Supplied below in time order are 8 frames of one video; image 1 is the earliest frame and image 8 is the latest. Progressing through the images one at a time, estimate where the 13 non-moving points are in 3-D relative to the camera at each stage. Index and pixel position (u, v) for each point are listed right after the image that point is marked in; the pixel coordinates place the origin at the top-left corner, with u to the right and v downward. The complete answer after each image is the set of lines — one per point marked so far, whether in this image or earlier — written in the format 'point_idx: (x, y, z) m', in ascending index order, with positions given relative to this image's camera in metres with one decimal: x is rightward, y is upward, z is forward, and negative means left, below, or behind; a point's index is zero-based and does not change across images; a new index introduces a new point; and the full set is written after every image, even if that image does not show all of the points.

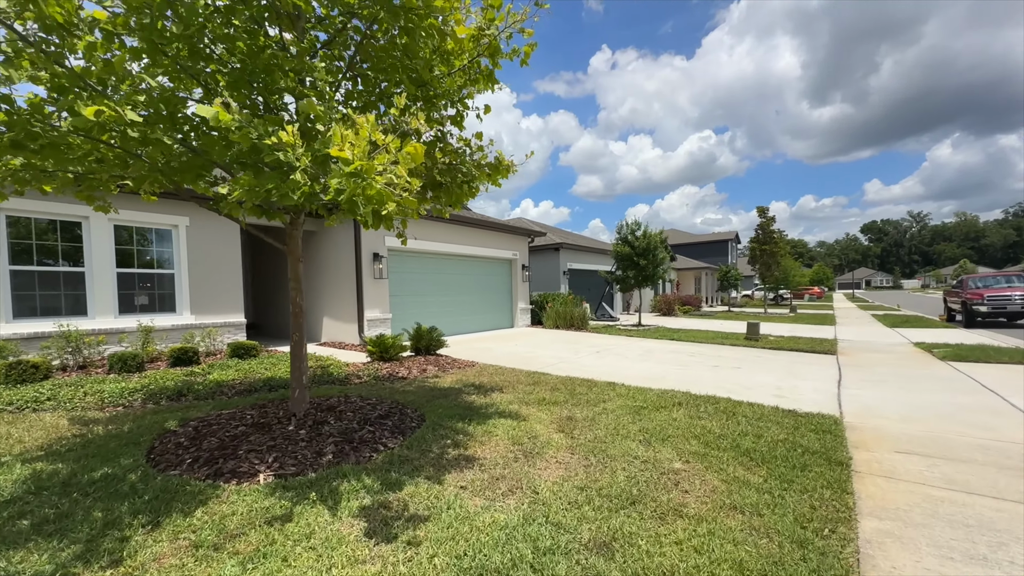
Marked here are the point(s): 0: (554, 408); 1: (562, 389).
0: (+0.5, -1.5, +5.3) m
1: (+0.7, -1.5, +6.3) m
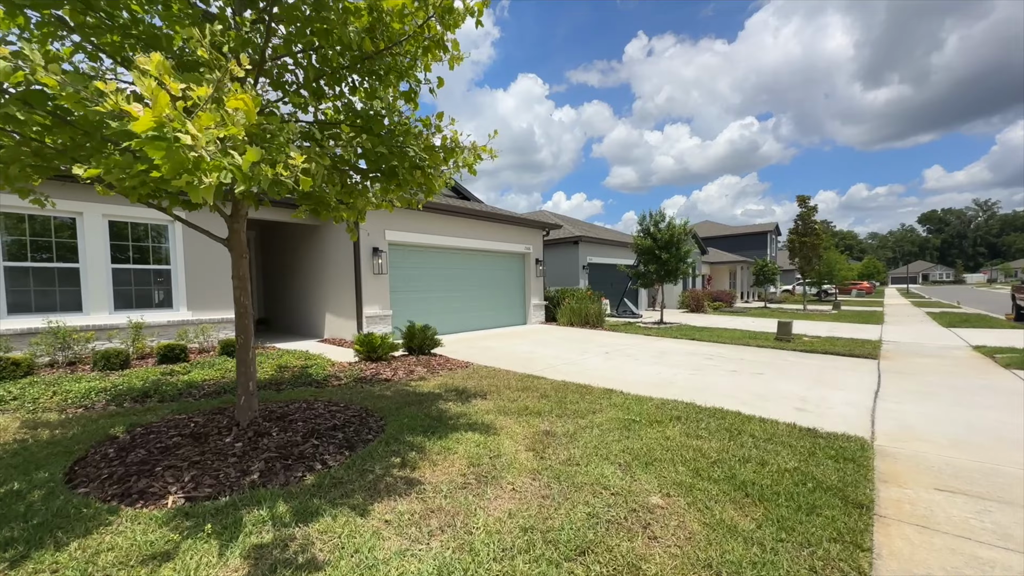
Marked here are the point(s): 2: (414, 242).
0: (+0.2, -1.5, +4.8) m
1: (+0.5, -1.4, +5.8) m
2: (-2.4, +1.1, +10.5) m
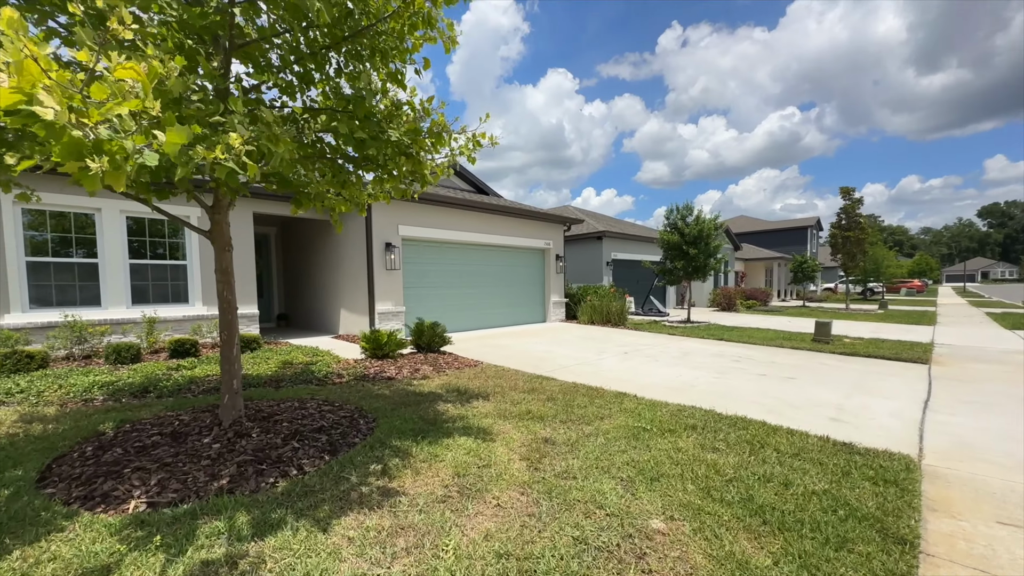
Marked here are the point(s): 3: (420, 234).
0: (+0.2, -1.4, +4.5) m
1: (+0.6, -1.4, +5.4) m
2: (-2.0, +1.2, +10.3) m
3: (-2.2, +1.2, +10.1) m
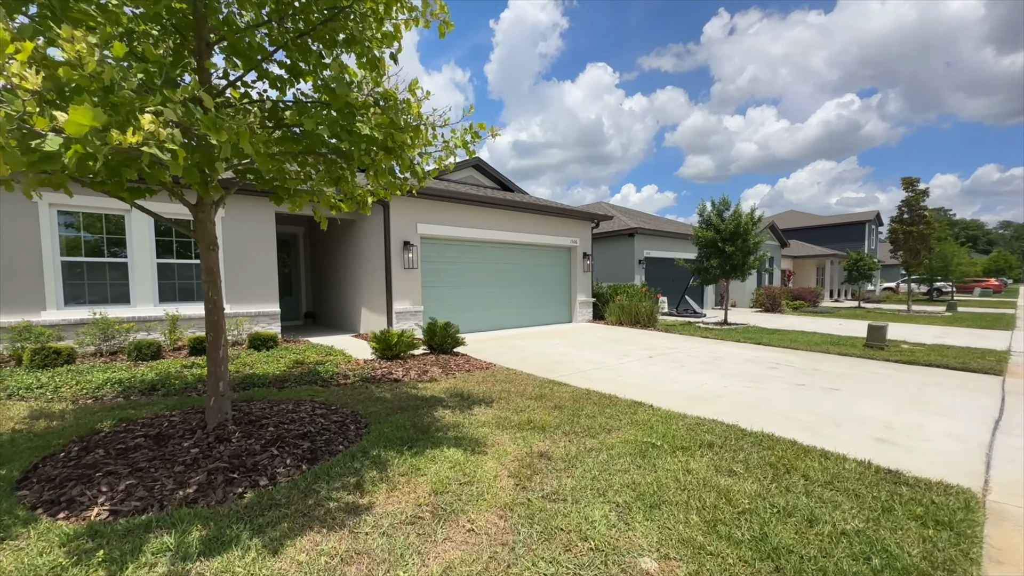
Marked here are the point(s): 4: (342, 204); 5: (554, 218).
0: (+0.2, -1.4, +4.2) m
1: (+0.6, -1.4, +5.1) m
2: (-1.5, +1.2, +10.2) m
3: (-1.7, +1.3, +10.0) m
4: (-1.9, +1.0, +5.1) m
5: (+1.2, +2.0, +12.5) m
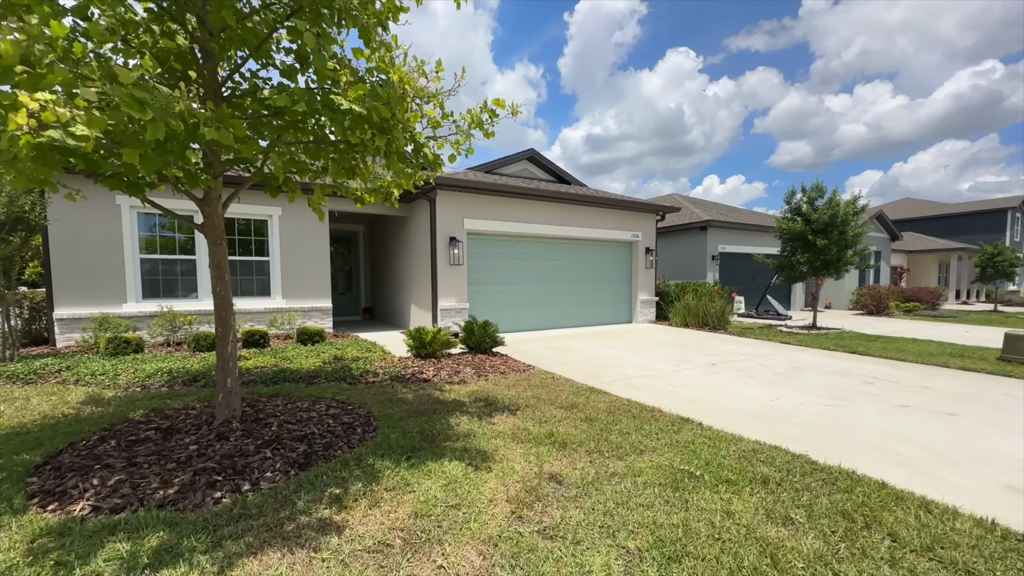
0: (+0.3, -1.4, +3.7) m
1: (+0.9, -1.4, +4.5) m
2: (-0.4, +1.3, +9.9) m
3: (-0.6, +1.3, +9.7) m
4: (-1.6, +1.0, +4.9) m
5: (+2.7, +2.1, +11.7) m
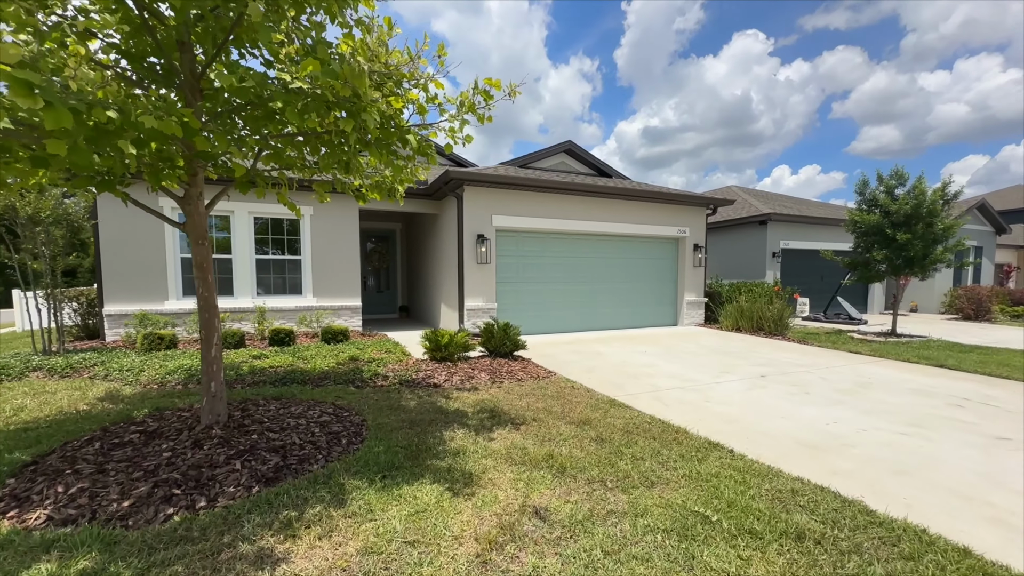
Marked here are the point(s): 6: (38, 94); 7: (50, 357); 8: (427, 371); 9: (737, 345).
0: (+0.2, -1.4, +3.2) m
1: (+0.9, -1.4, +3.9) m
2: (+0.3, +1.3, +9.4) m
3: (+0.1, +1.3, +9.3) m
4: (-1.5, +1.0, +4.7) m
5: (+3.6, +2.1, +10.8) m
6: (-2.0, +0.8, +1.8) m
7: (-6.3, -0.9, +6.0) m
8: (-1.1, -1.1, +5.9) m
9: (+4.5, -1.1, +8.8) m
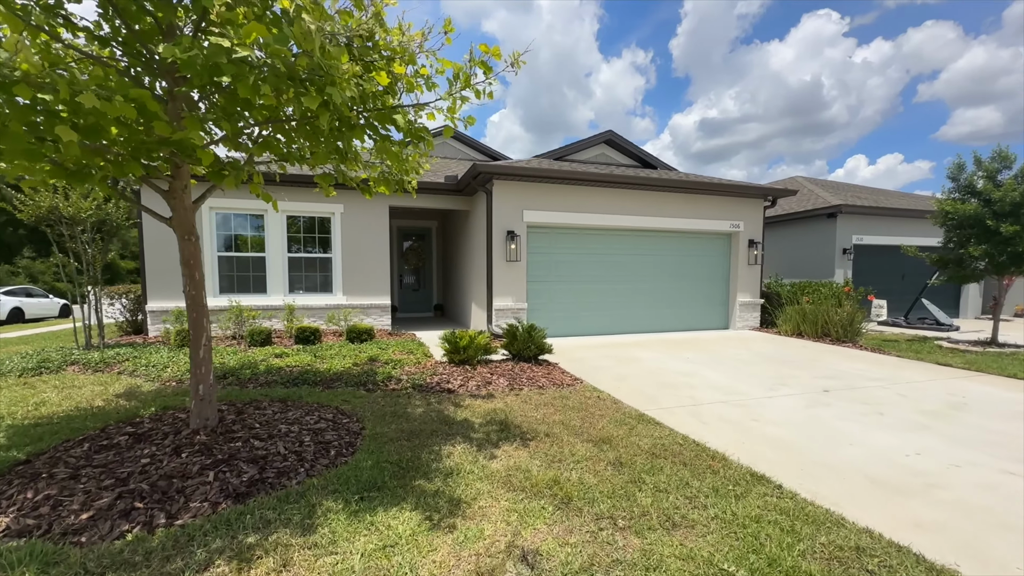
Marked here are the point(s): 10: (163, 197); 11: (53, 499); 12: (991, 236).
0: (+0.2, -1.4, +2.7) m
1: (+0.9, -1.4, +3.4) m
2: (+1.0, +1.3, +8.9) m
3: (+0.8, +1.4, +8.8) m
4: (-1.4, +1.0, +4.4) m
5: (+4.4, +2.1, +9.9) m
6: (-2.2, +0.8, +1.6) m
7: (-6.0, -0.9, +6.2) m
8: (-0.9, -1.1, +5.6) m
9: (+5.1, -1.1, +7.8) m
10: (-2.7, +0.7, +3.3) m
11: (-2.8, -1.3, +2.7) m
12: (+10.1, +1.1, +9.2) m
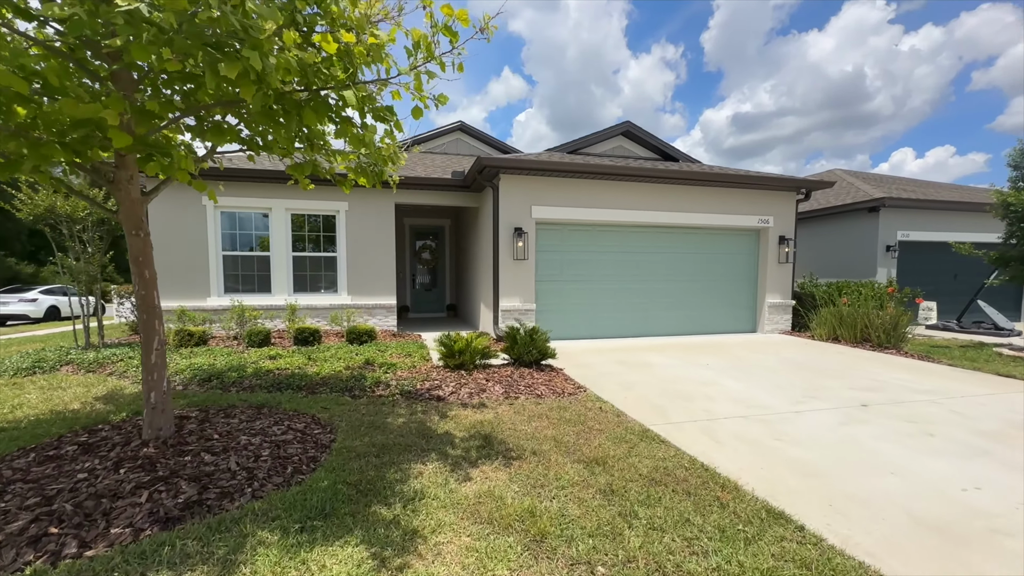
0: (0.0, -1.4, +2.3) m
1: (+0.7, -1.4, +2.9) m
2: (+1.2, +1.3, +8.4) m
3: (+0.9, +1.4, +8.3) m
4: (-1.5, +1.0, +4.0) m
5: (+4.7, +2.1, +9.2) m
6: (-2.4, +0.8, +1.3) m
7: (-6.0, -0.9, +6.2) m
8: (-0.9, -1.1, +5.2) m
9: (+5.2, -1.2, +7.0) m
10: (-2.8, +0.7, +3.1) m
11: (-3.0, -1.3, +2.4) m
12: (+10.3, +1.0, +8.1) m
